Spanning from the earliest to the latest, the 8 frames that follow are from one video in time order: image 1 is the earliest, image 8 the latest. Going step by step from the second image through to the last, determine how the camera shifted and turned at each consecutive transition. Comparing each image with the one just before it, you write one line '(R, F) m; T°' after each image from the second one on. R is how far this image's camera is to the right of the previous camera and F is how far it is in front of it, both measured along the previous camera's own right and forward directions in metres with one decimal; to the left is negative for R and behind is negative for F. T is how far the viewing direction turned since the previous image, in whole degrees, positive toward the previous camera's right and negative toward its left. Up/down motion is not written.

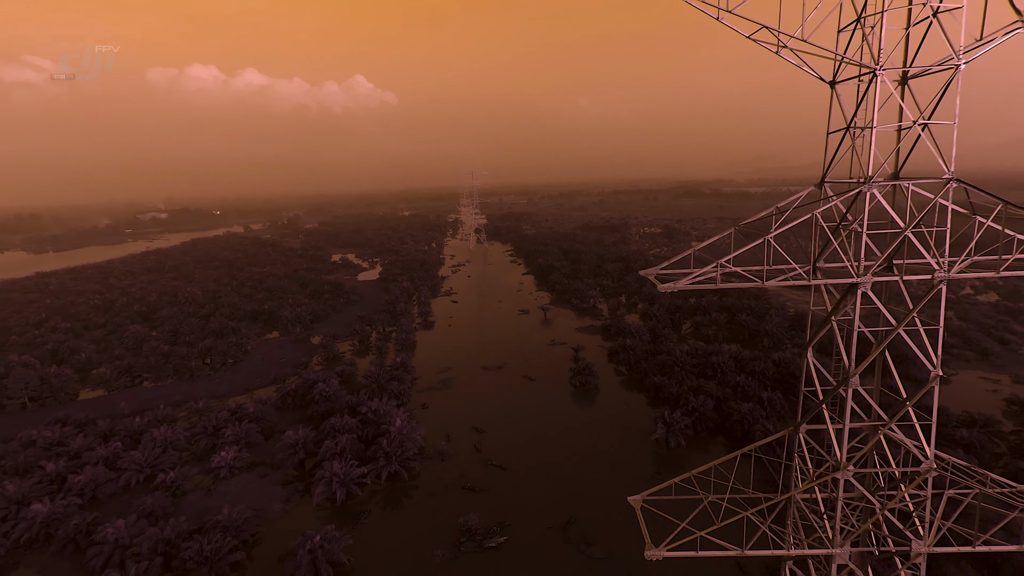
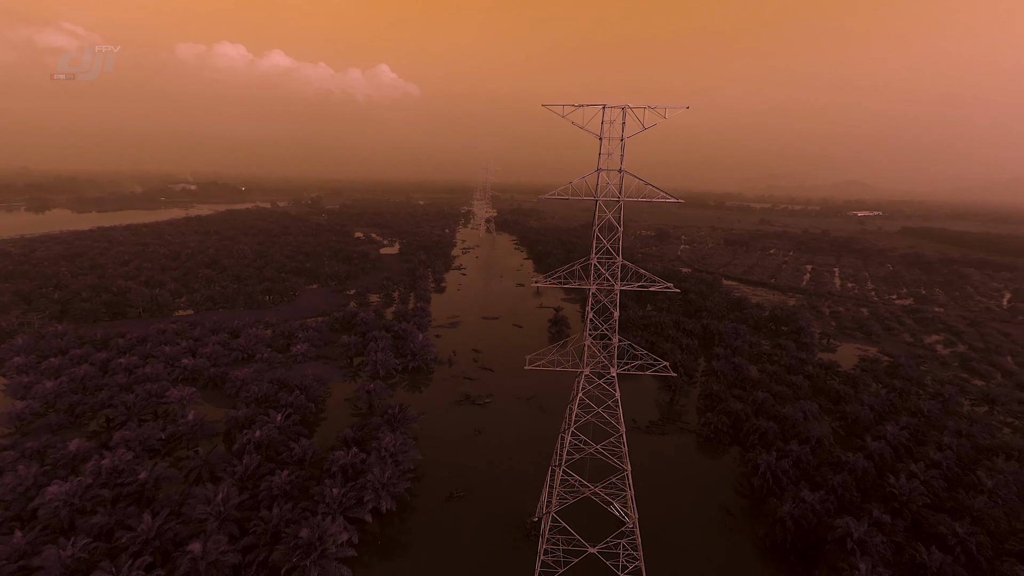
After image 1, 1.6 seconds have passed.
(+0.8, -9.3) m; -1°
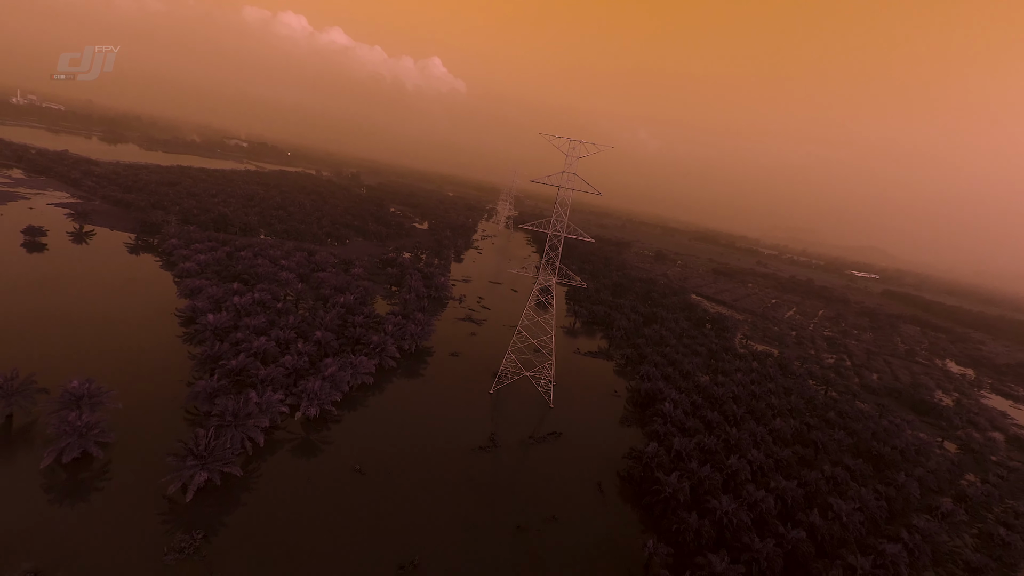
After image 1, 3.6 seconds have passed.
(+1.3, -12.0) m; -1°
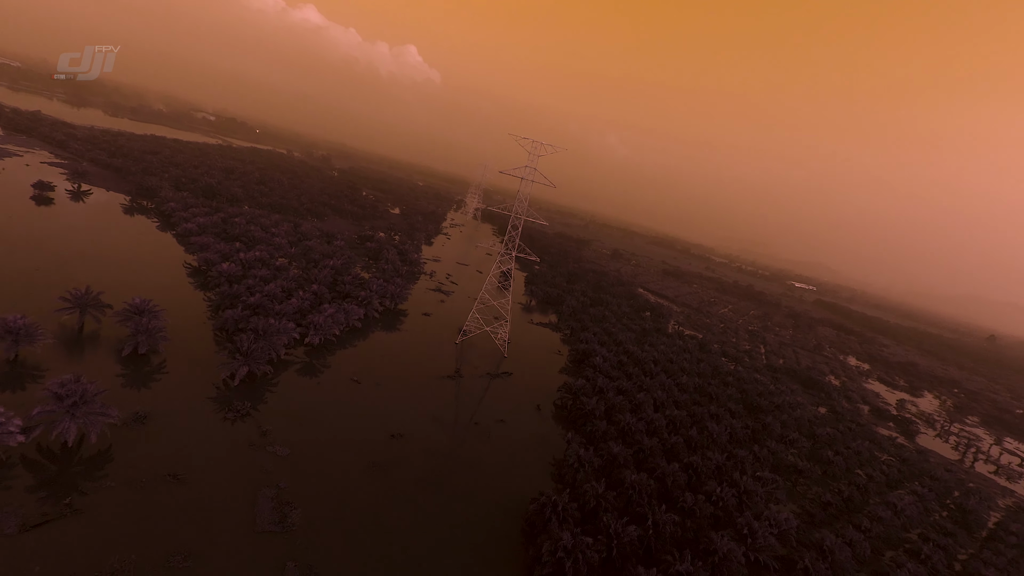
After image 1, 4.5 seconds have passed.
(-0.2, -5.9) m; +4°
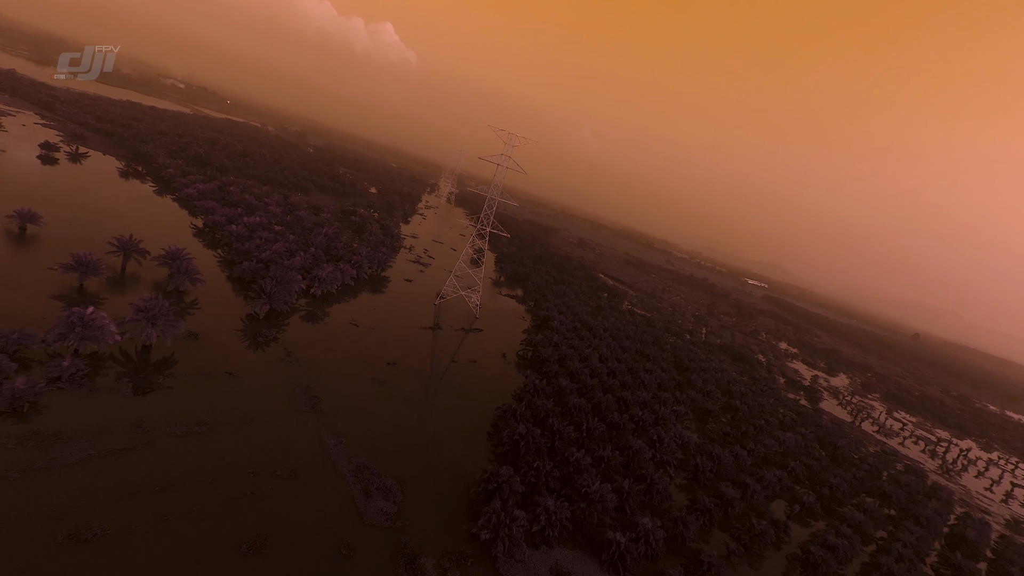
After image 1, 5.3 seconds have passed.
(-0.3, -5.2) m; +4°
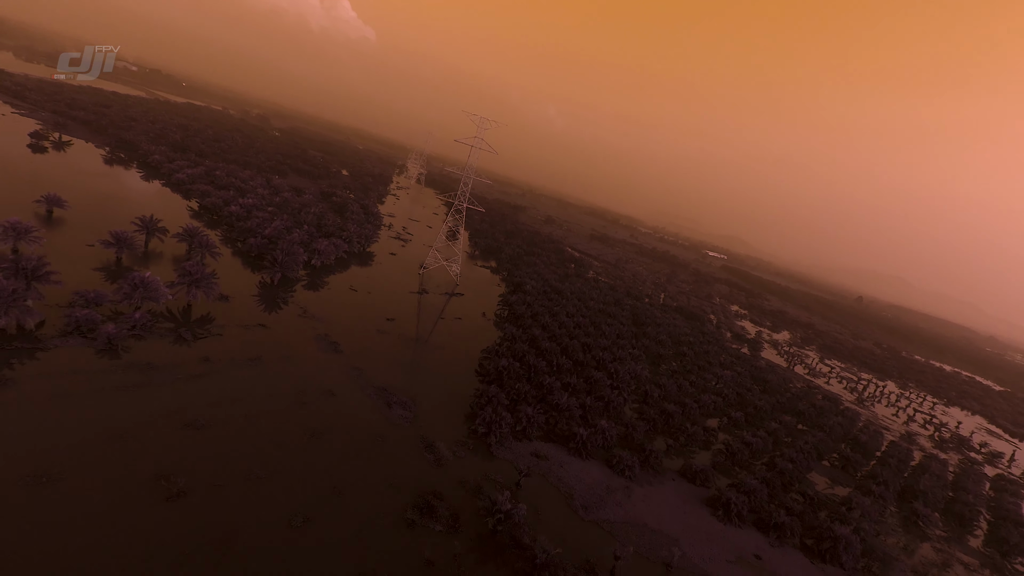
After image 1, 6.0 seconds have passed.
(-0.6, -4.6) m; +3°
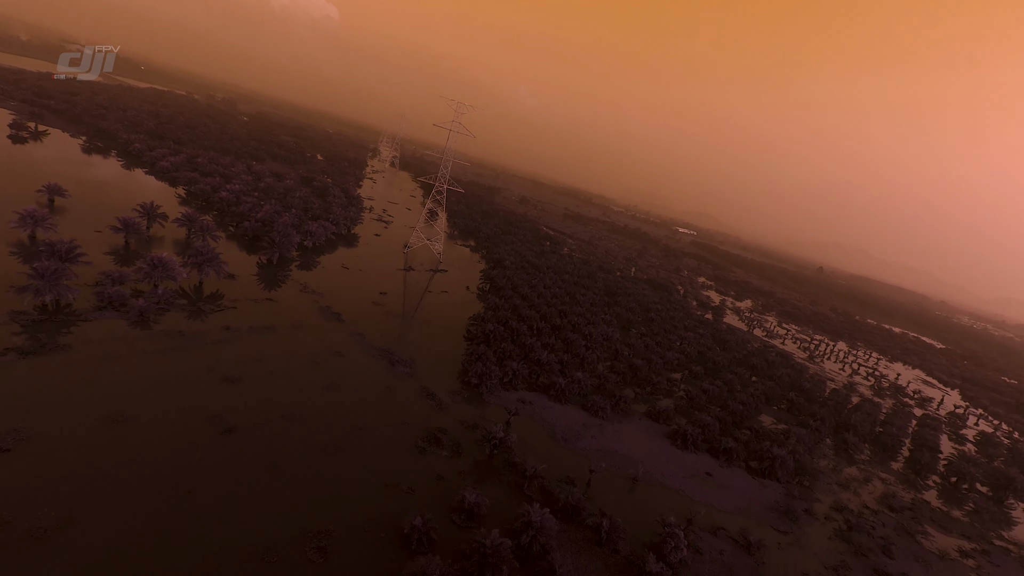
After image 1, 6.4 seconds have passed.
(-0.4, -2.8) m; +3°
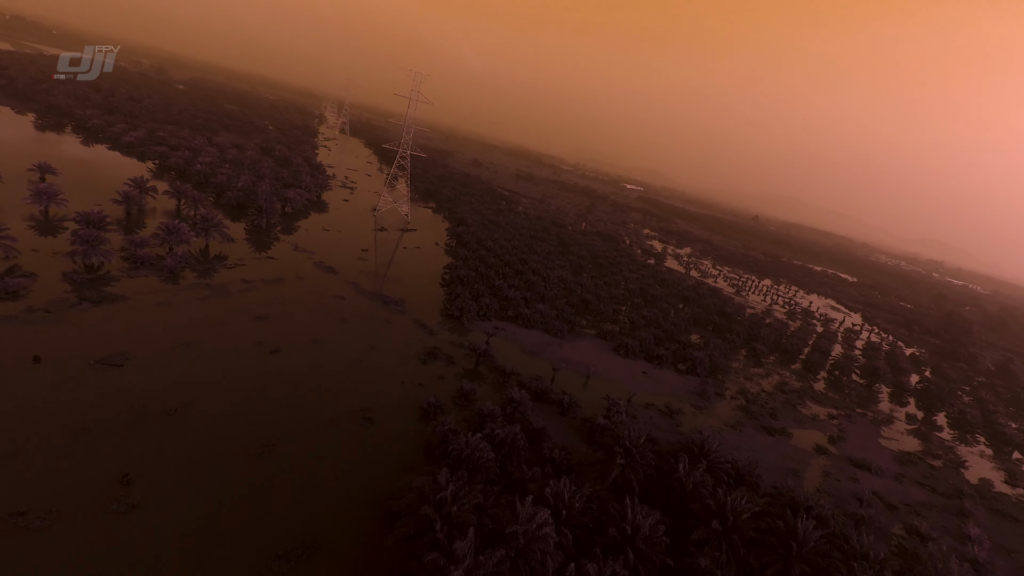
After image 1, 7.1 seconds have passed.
(-0.9, -4.8) m; +5°
